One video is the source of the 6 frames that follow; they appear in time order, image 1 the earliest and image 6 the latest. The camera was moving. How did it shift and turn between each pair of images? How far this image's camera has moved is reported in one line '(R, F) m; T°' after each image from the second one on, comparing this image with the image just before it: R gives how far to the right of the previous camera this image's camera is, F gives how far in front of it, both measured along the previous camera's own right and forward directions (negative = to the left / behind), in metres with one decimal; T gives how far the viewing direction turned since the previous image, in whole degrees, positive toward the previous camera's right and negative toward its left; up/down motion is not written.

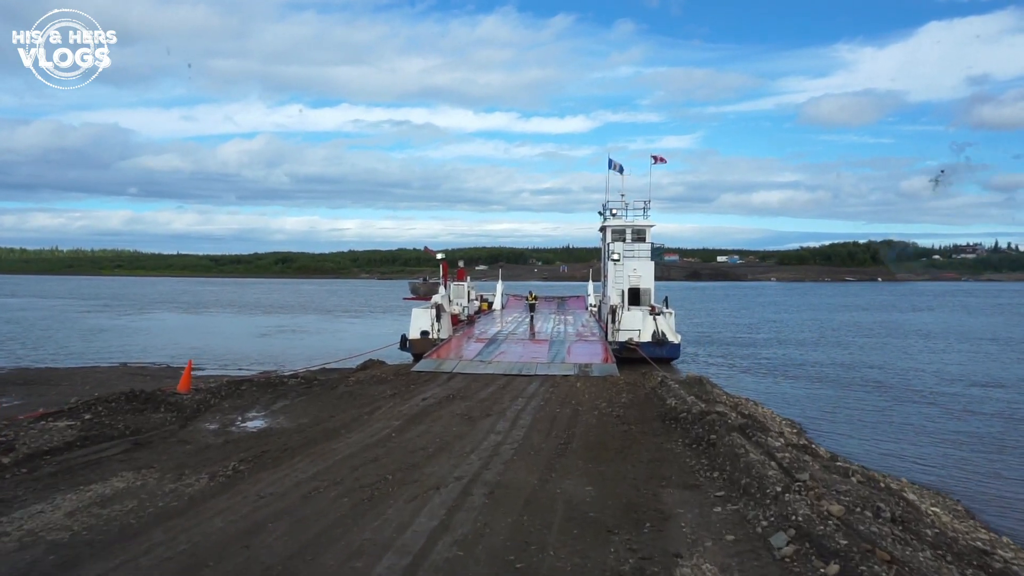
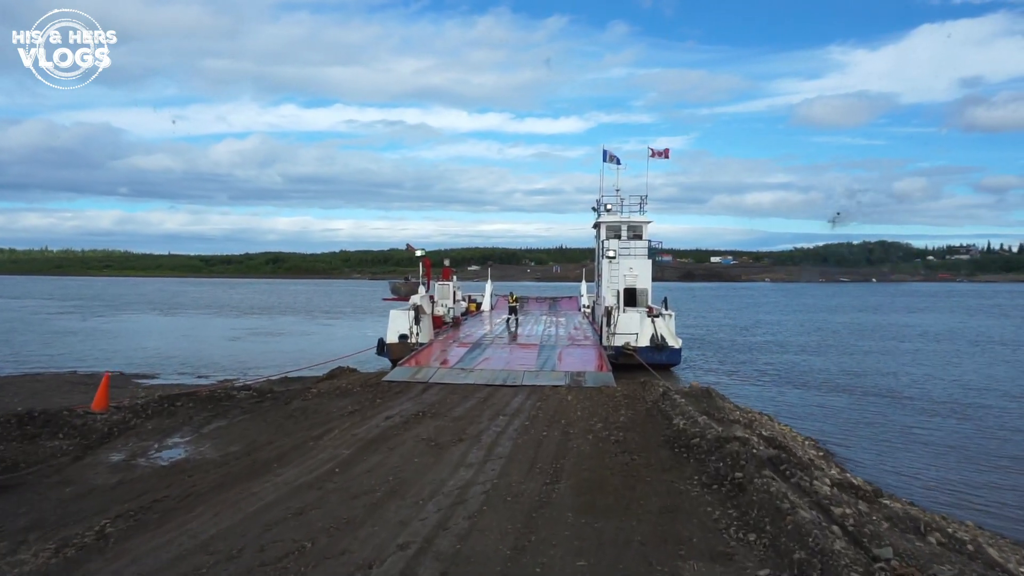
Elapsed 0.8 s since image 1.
(+0.2, +1.9) m; +1°
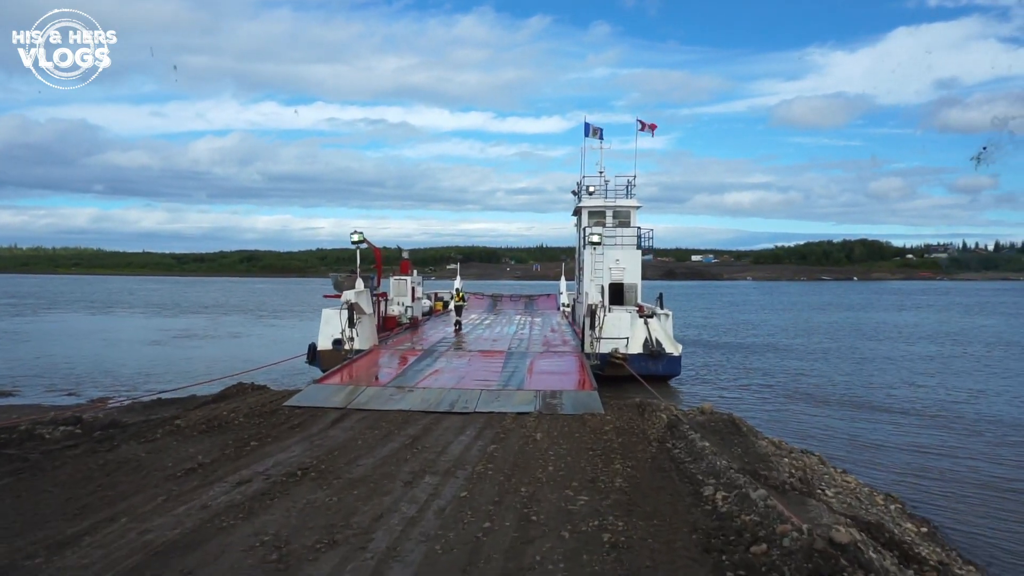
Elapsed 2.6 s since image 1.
(+0.5, +4.2) m; +2°
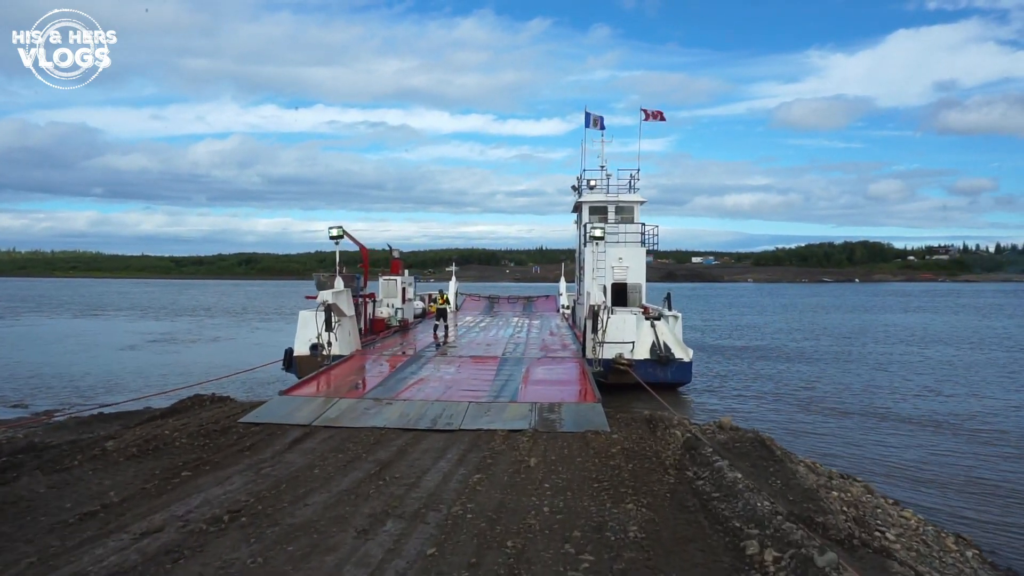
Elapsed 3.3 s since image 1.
(+0.1, +1.5) m; 0°
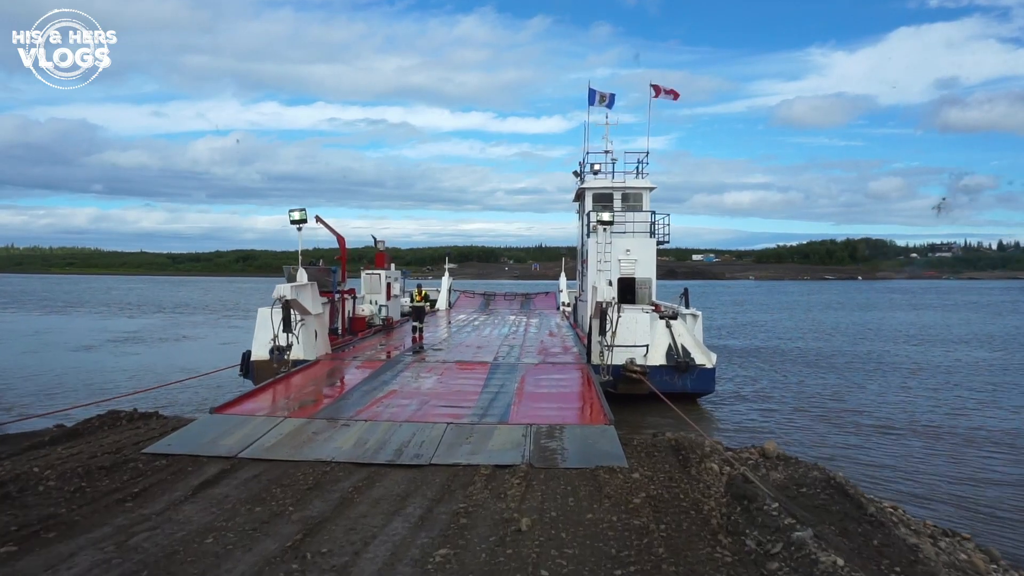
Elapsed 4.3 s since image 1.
(+0.1, +2.3) m; 0°
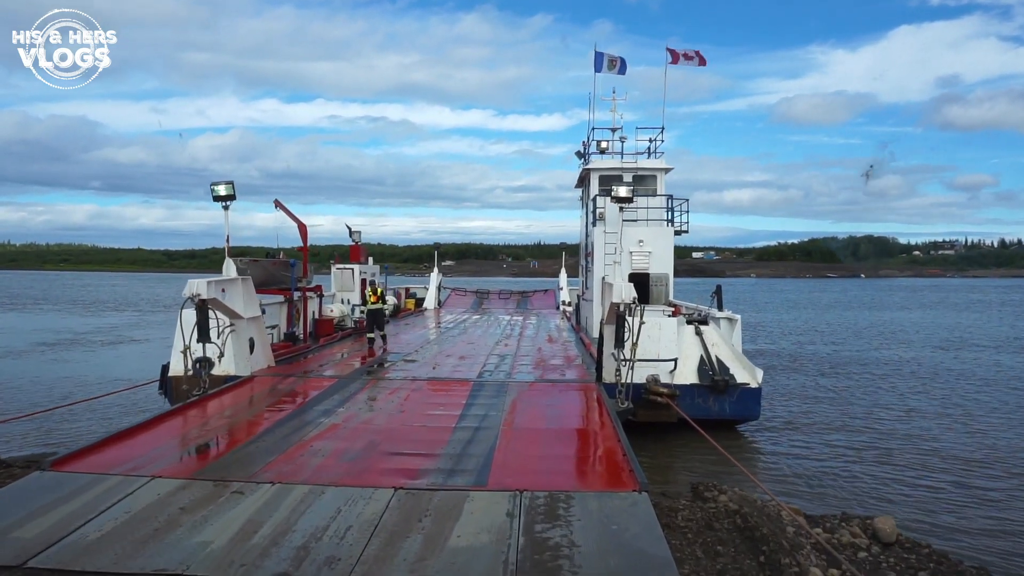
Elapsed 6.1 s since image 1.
(+0.2, +3.0) m; 0°
